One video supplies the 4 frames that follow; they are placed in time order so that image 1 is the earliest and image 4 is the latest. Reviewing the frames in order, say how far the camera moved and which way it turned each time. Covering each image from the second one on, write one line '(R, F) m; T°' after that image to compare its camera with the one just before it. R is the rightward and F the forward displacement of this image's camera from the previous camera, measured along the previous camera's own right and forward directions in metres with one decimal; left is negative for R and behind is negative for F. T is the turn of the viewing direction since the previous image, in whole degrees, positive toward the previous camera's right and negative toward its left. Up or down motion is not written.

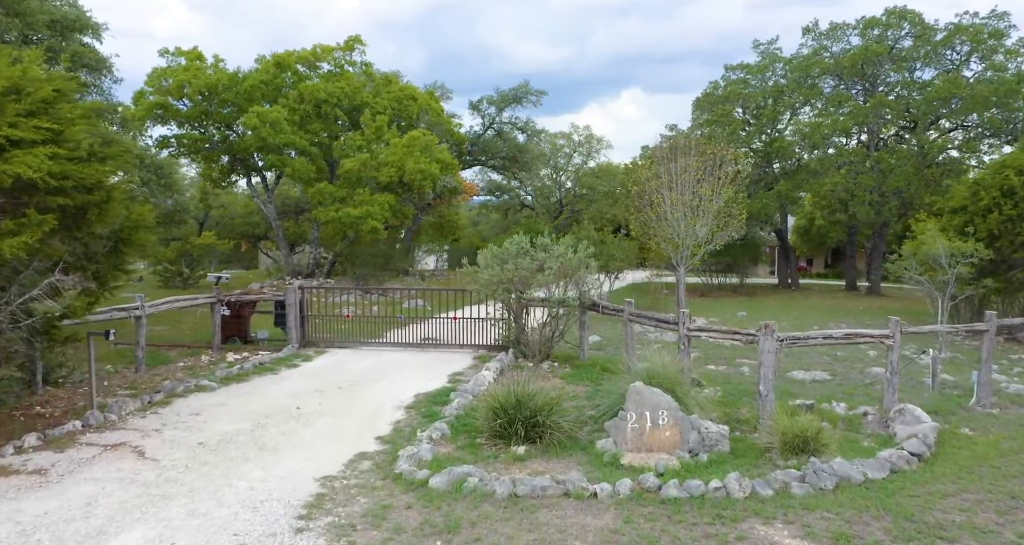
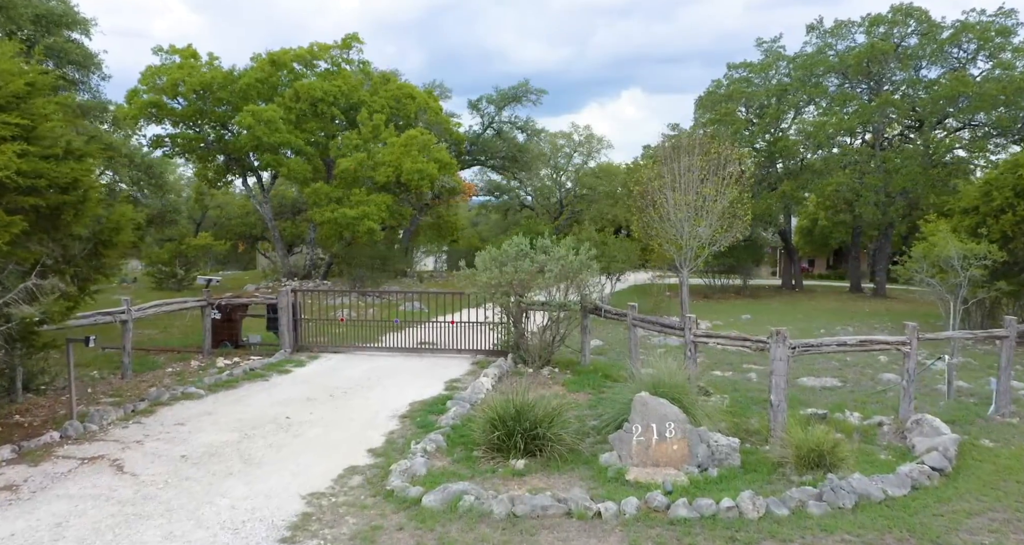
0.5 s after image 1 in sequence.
(0.0, +0.3) m; 0°
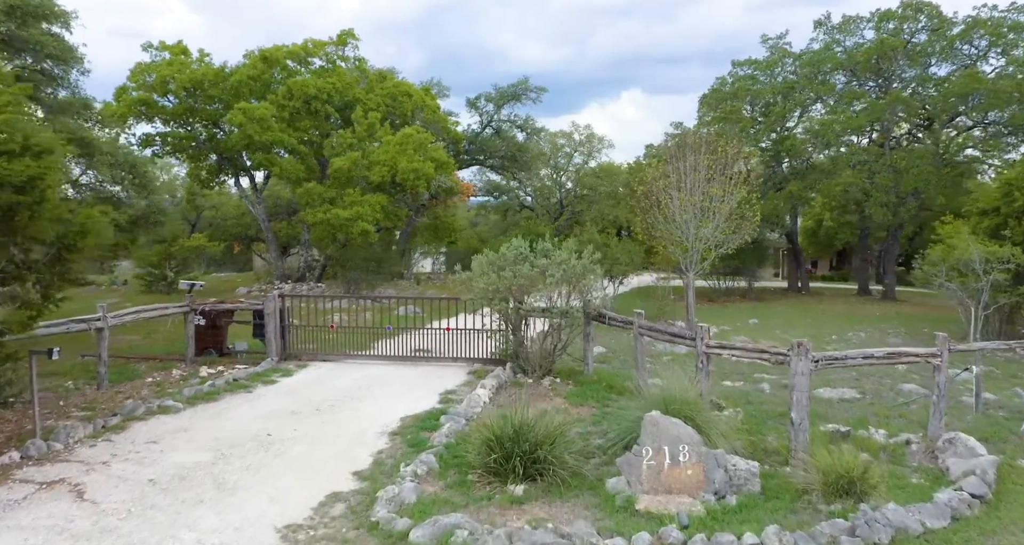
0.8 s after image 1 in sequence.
(0.0, +0.6) m; 0°
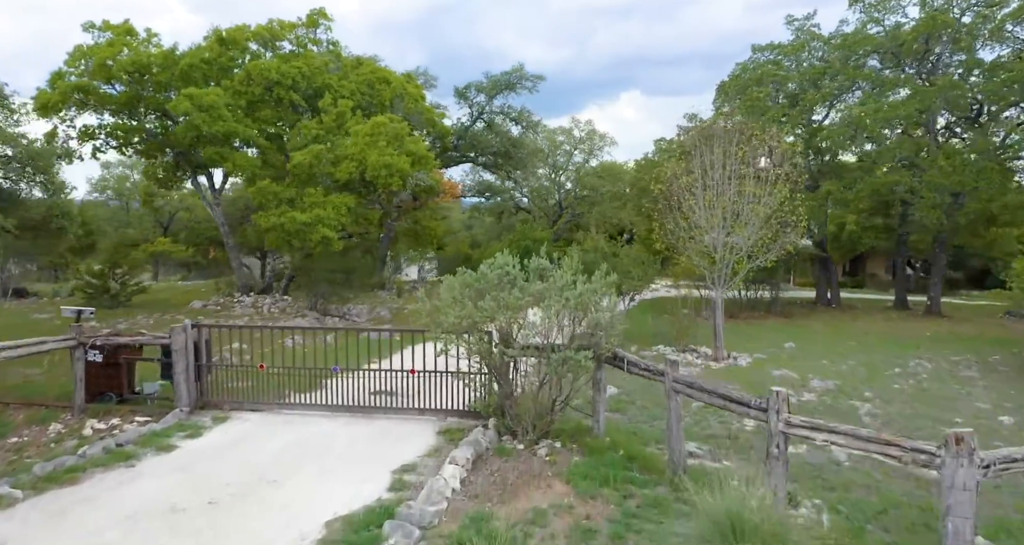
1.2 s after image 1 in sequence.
(+0.1, +2.5) m; 0°
